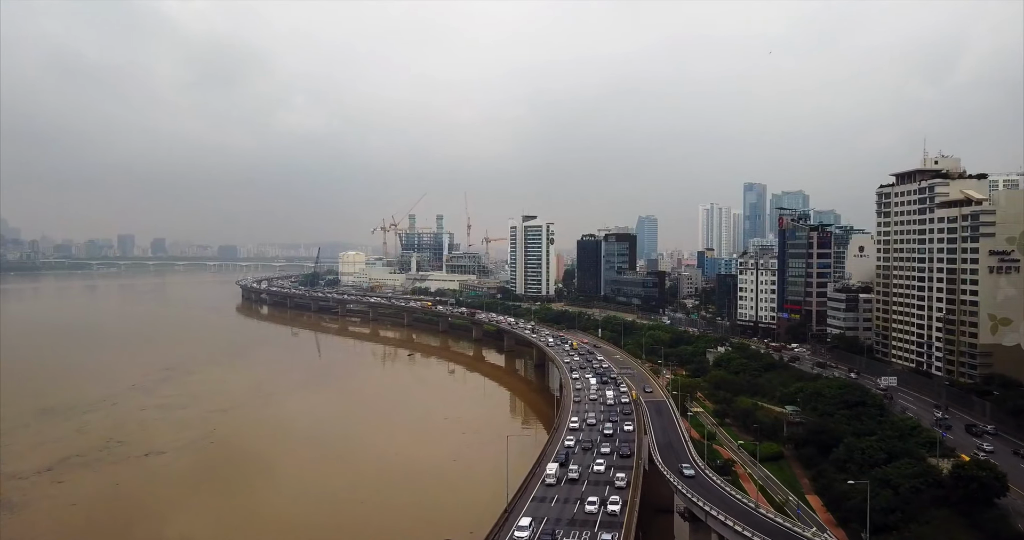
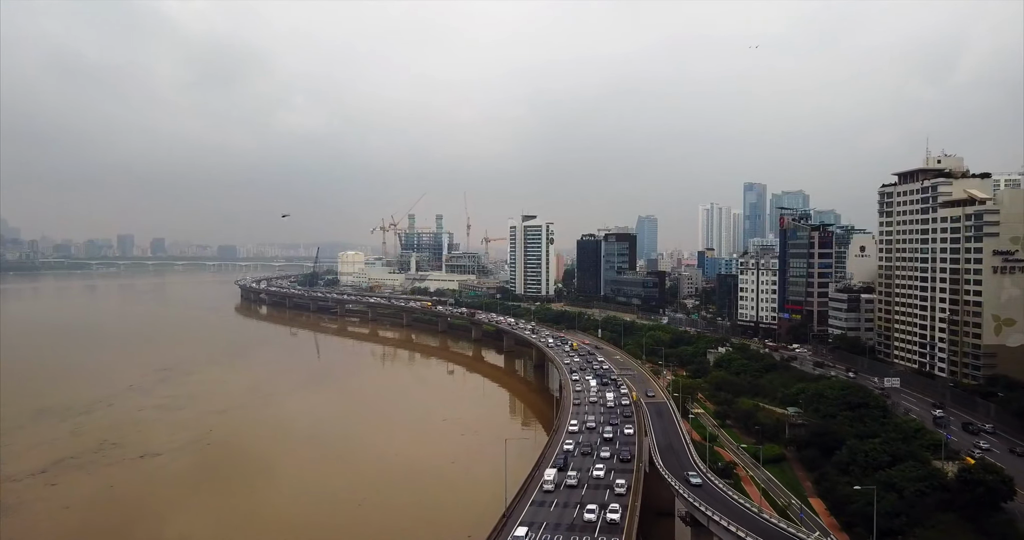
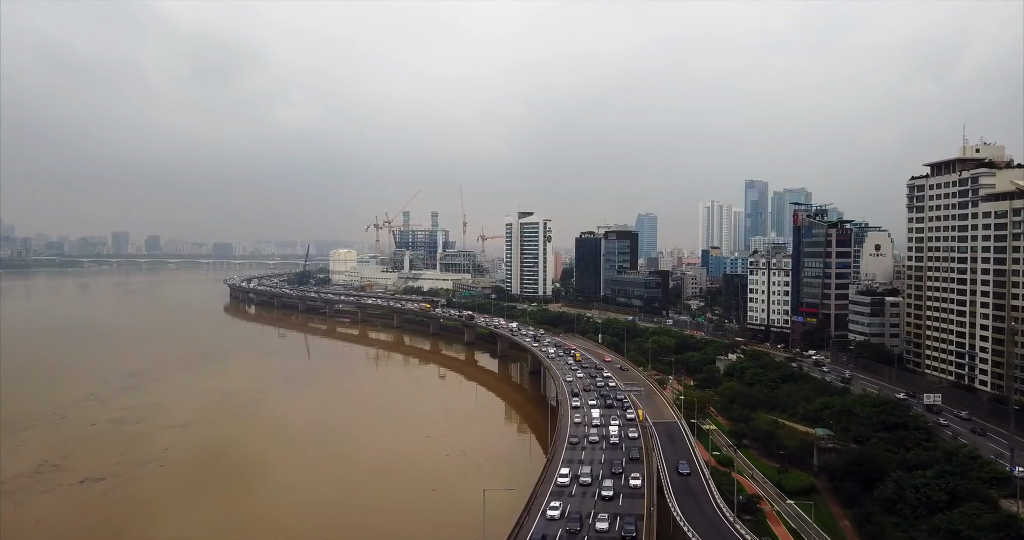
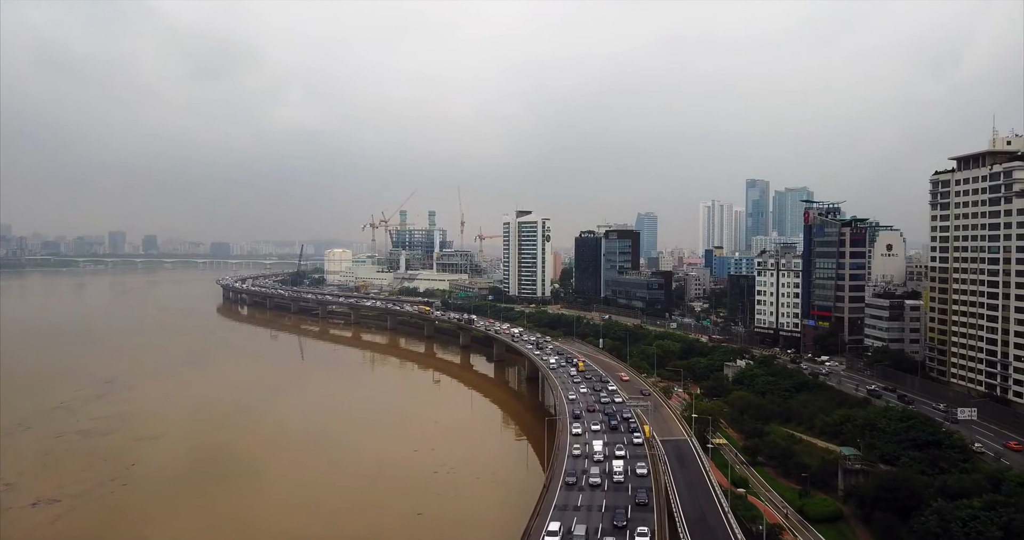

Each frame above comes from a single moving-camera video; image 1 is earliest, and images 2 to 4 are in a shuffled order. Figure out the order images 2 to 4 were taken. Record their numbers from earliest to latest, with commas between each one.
2, 3, 4
